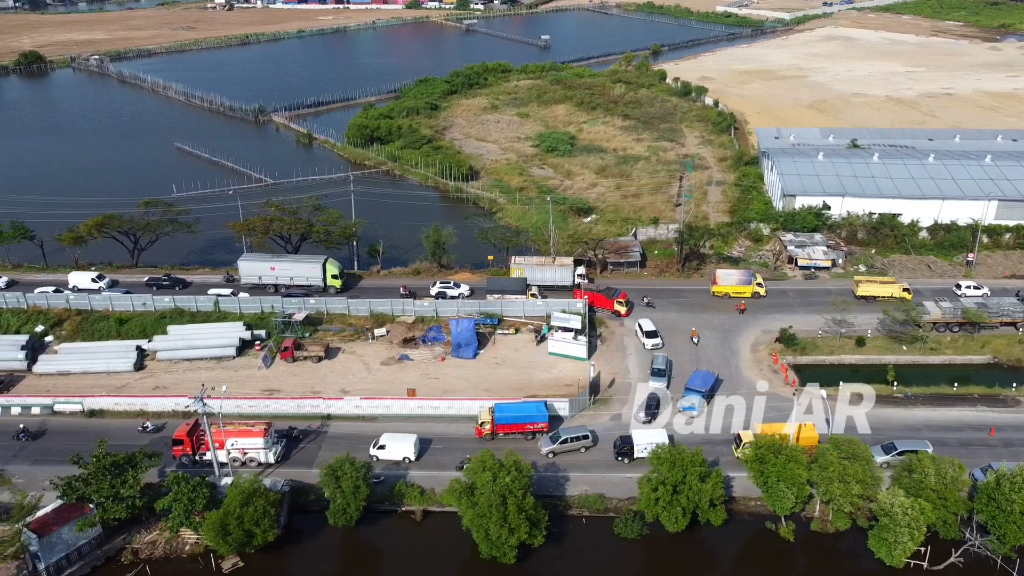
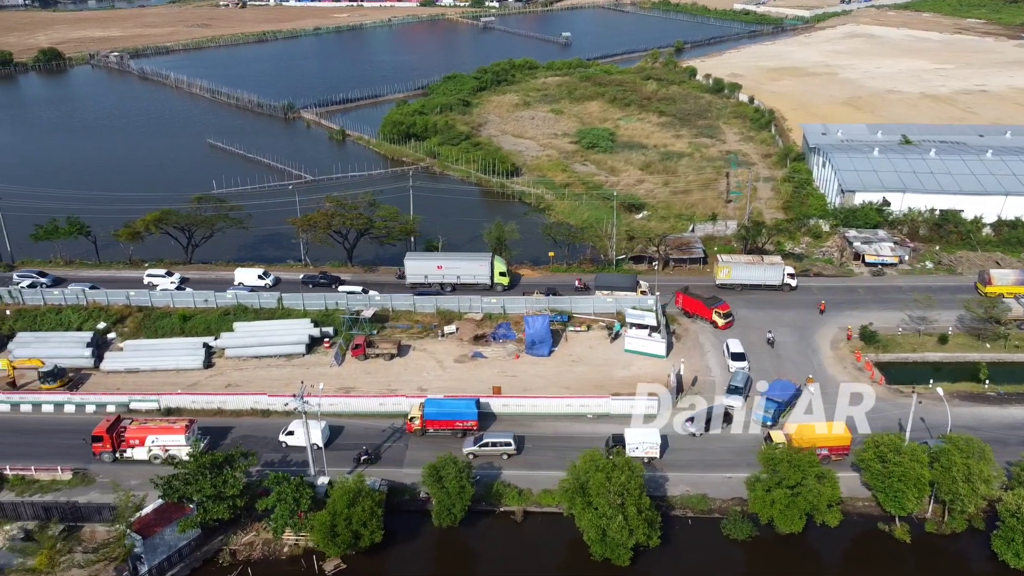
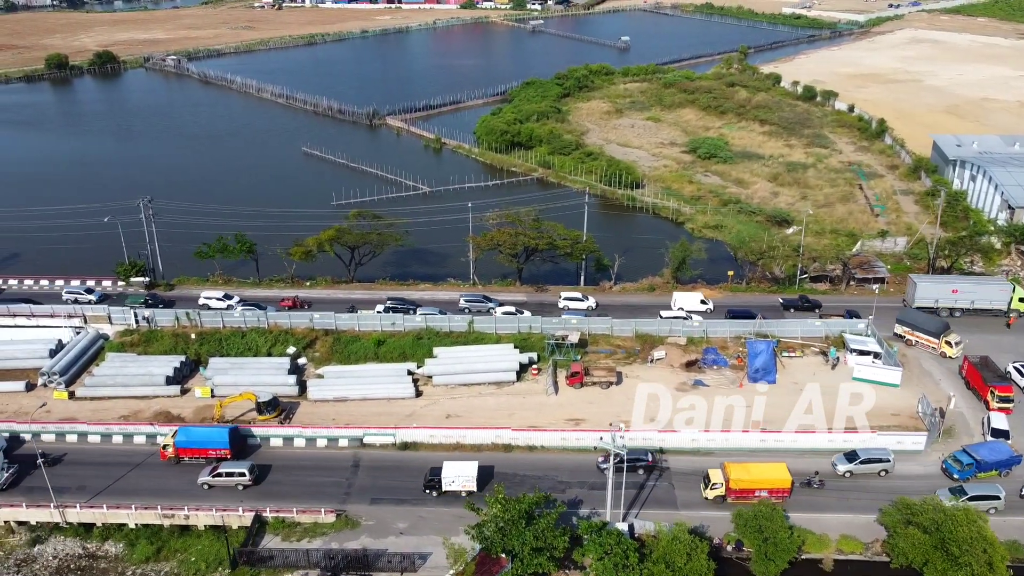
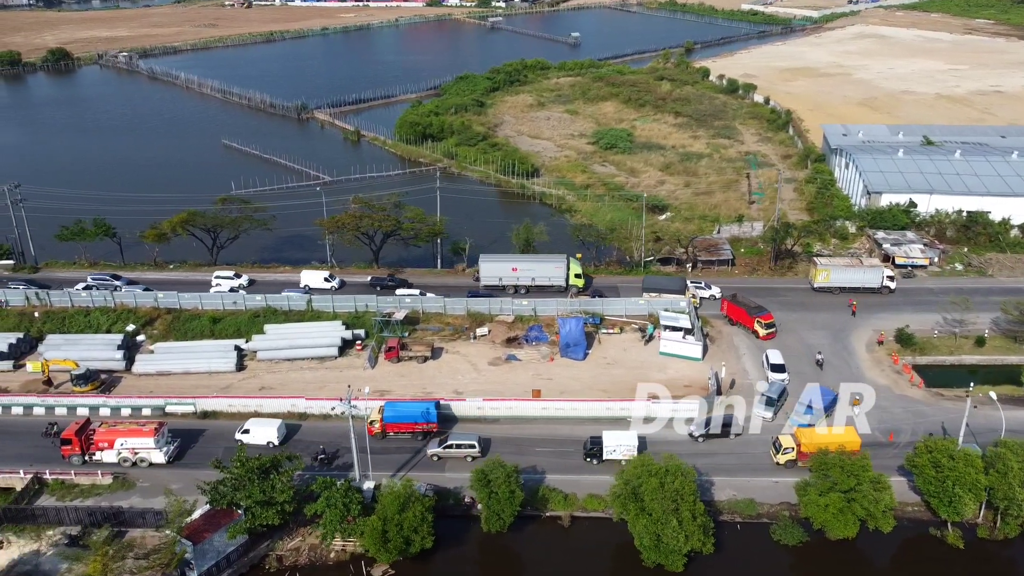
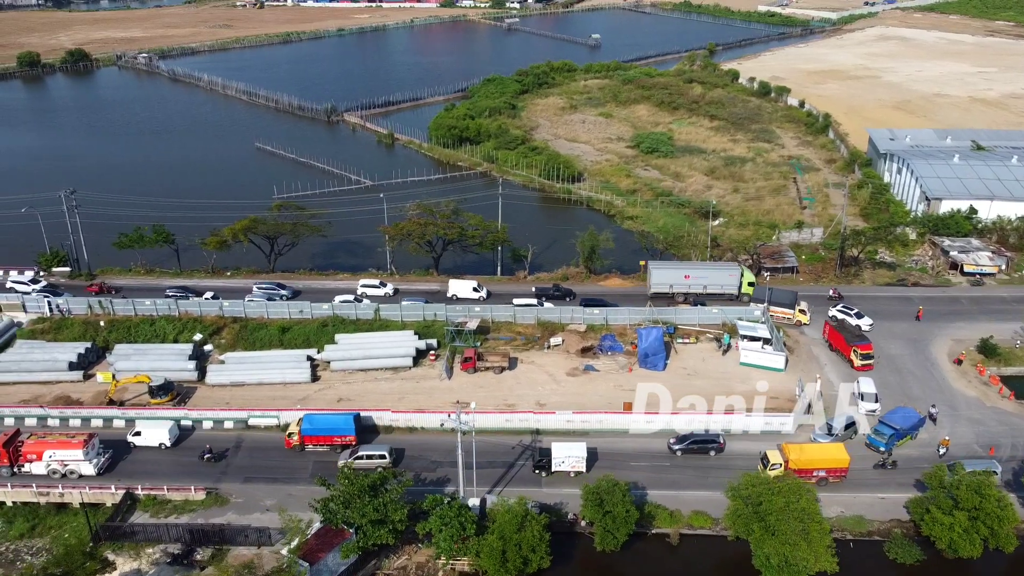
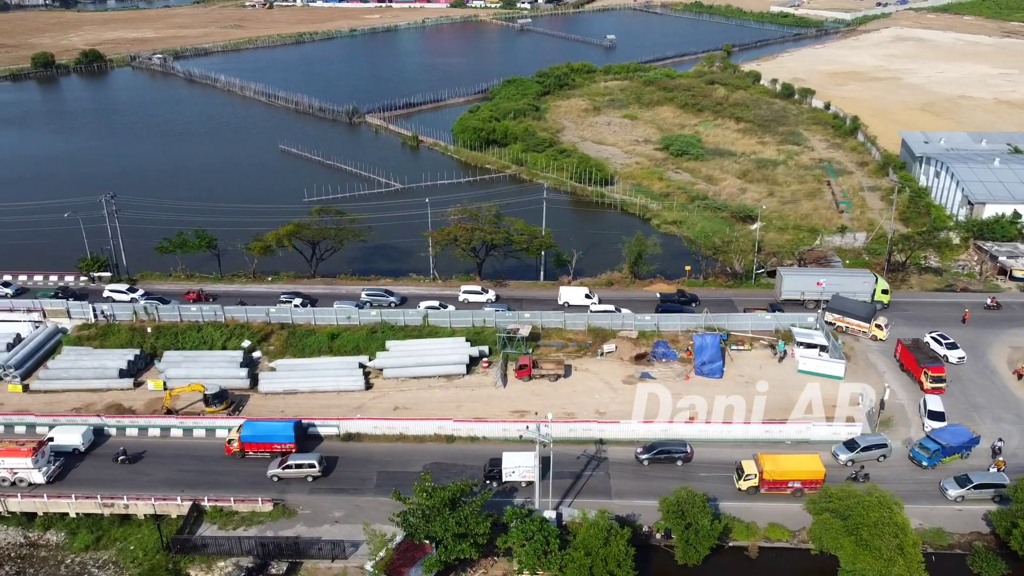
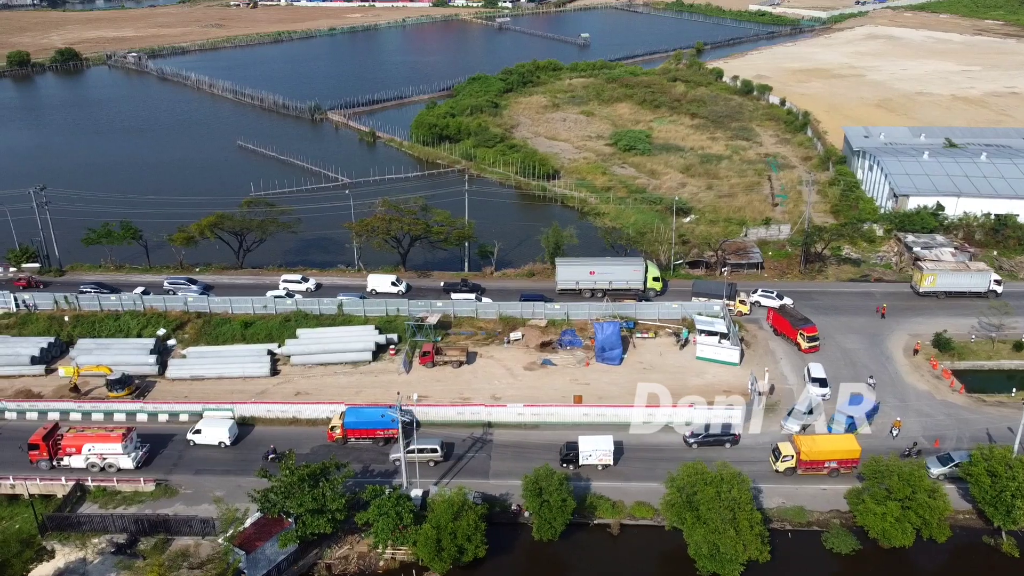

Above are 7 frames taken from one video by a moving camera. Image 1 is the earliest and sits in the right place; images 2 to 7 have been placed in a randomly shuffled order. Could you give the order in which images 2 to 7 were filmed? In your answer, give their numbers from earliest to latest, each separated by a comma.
2, 4, 7, 5, 6, 3
